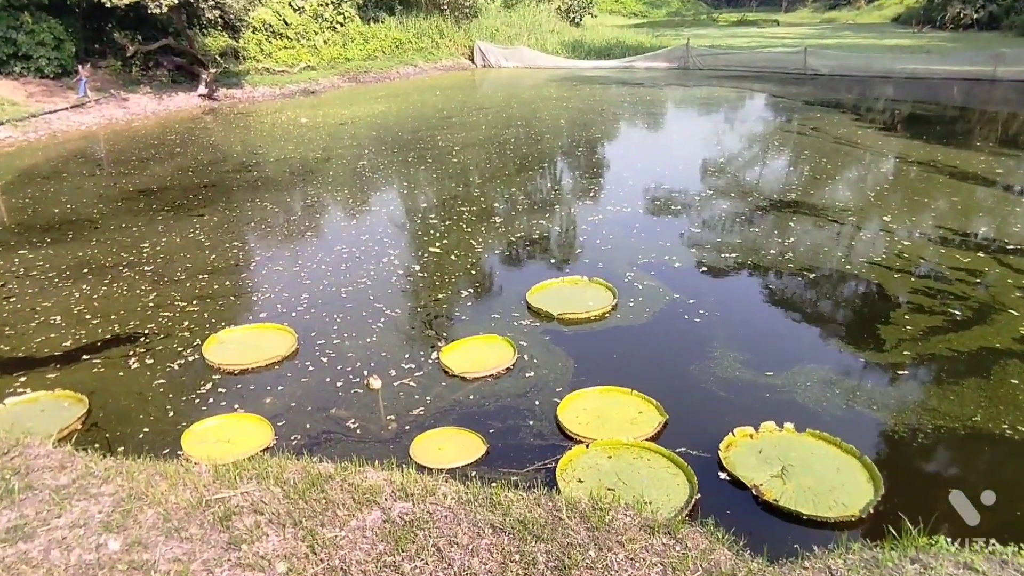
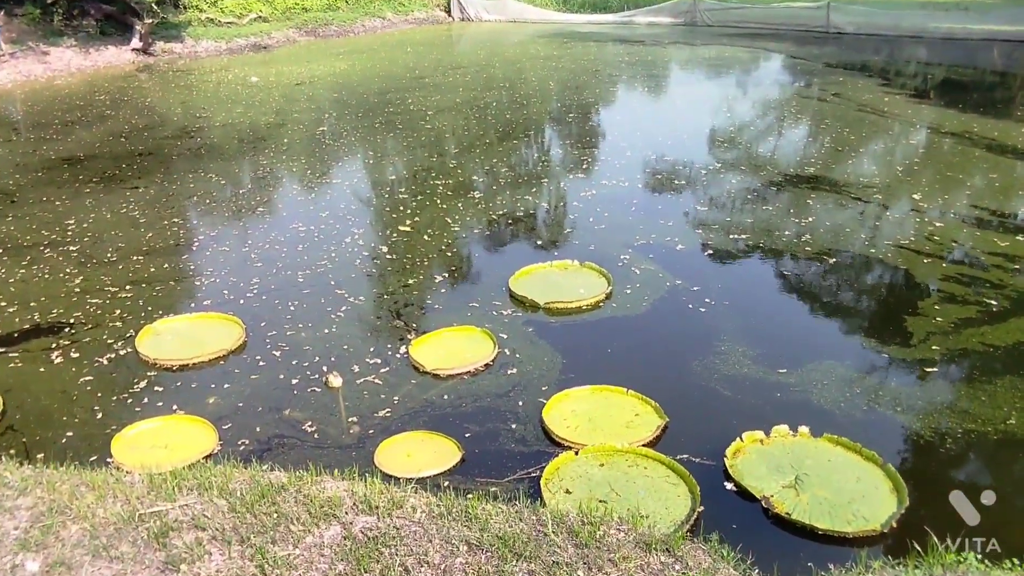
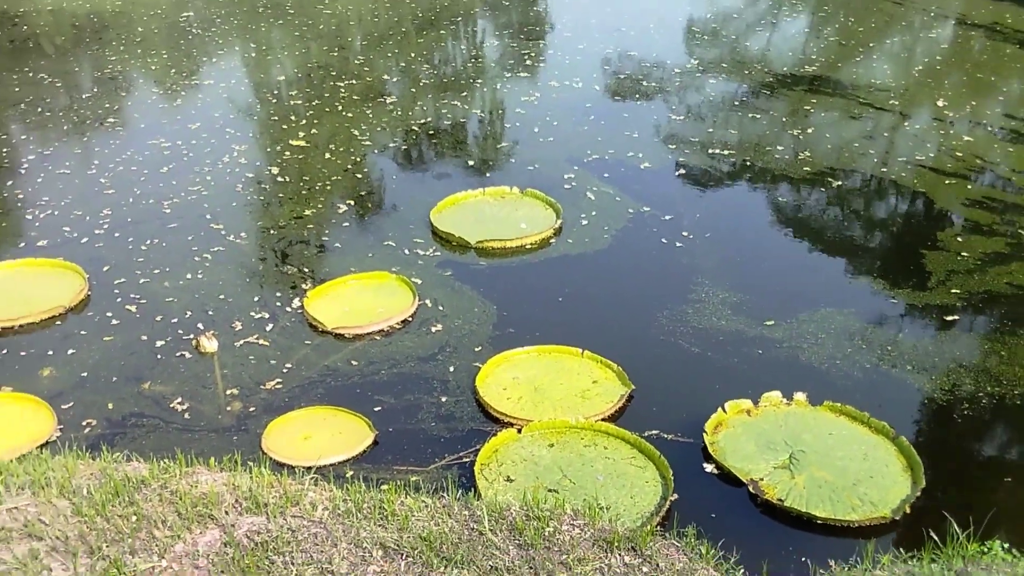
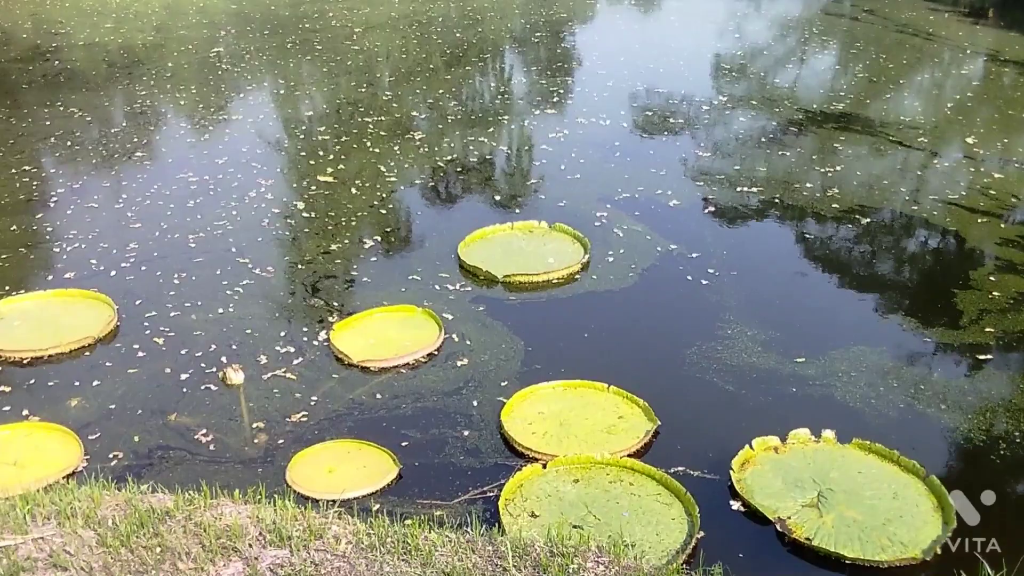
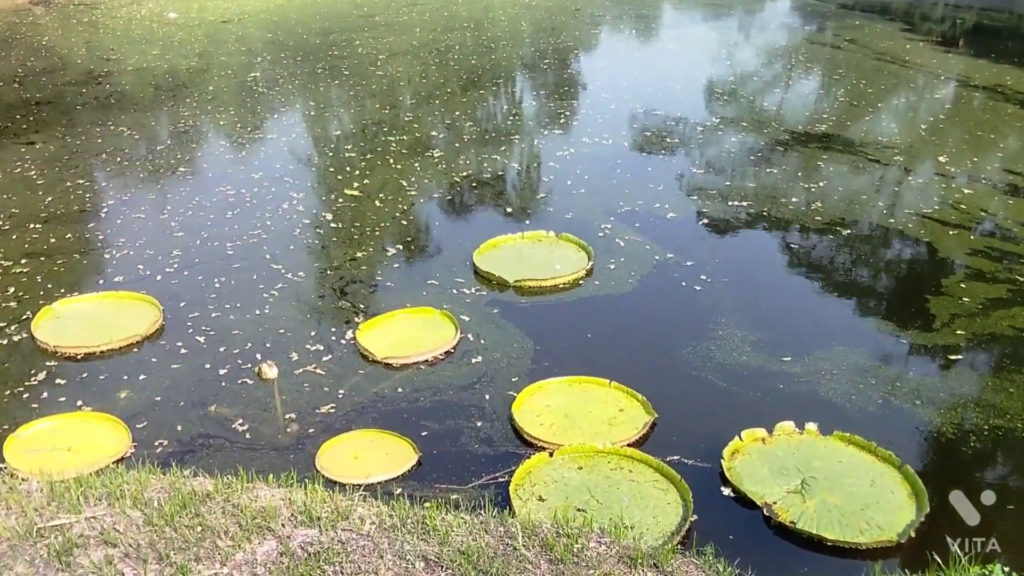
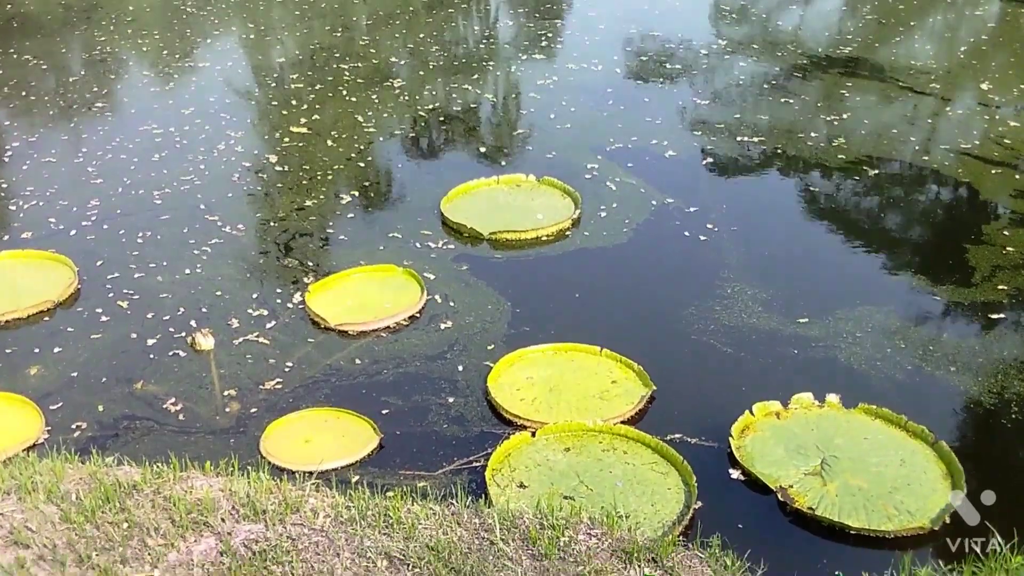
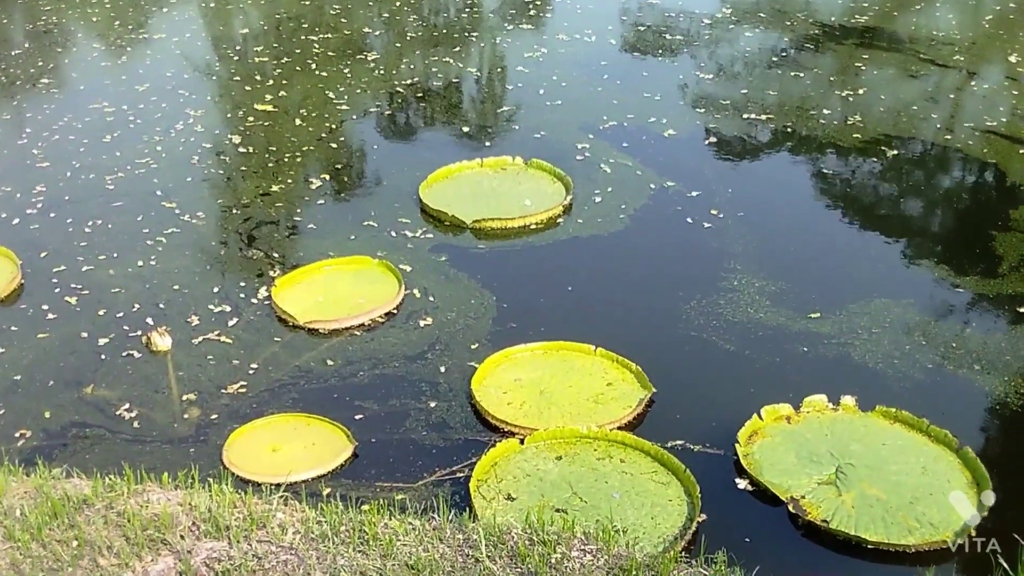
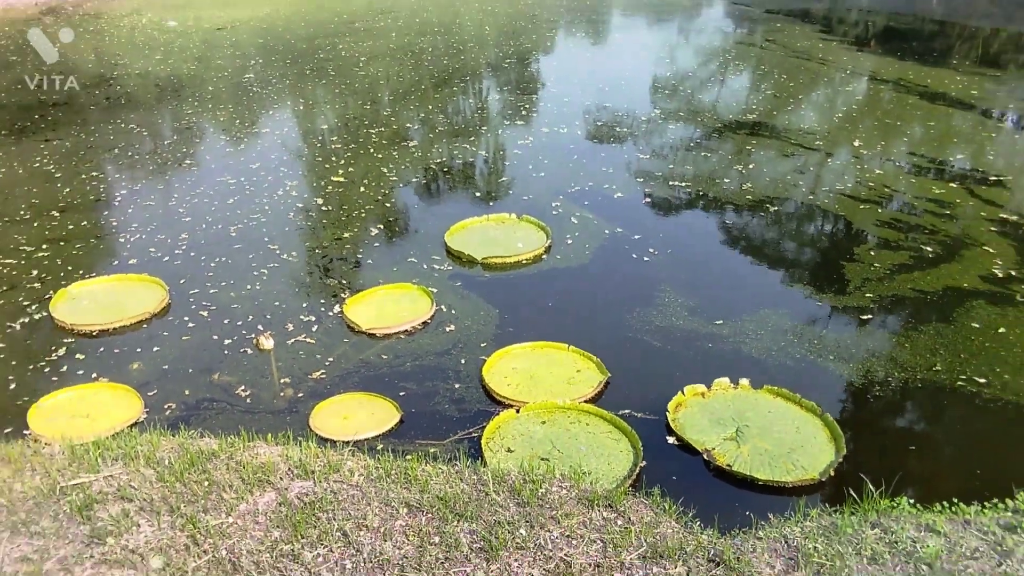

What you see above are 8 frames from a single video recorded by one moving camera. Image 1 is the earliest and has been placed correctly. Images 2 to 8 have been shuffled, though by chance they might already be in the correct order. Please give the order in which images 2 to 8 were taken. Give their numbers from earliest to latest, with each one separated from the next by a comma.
2, 5, 4, 6, 7, 3, 8
